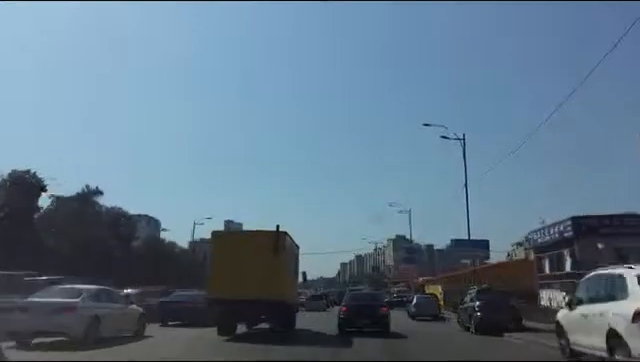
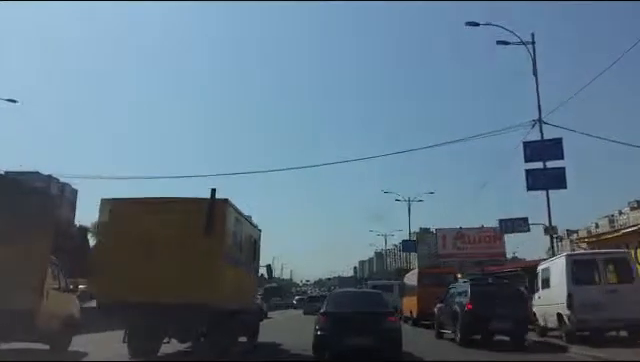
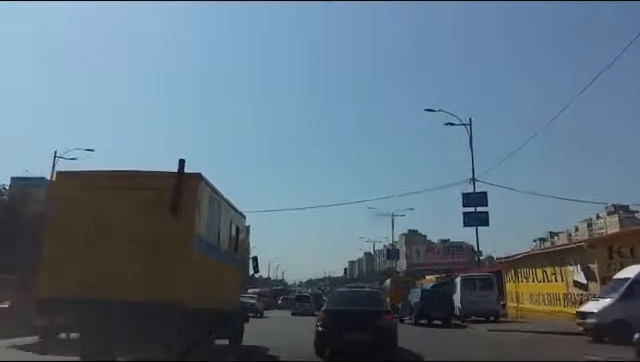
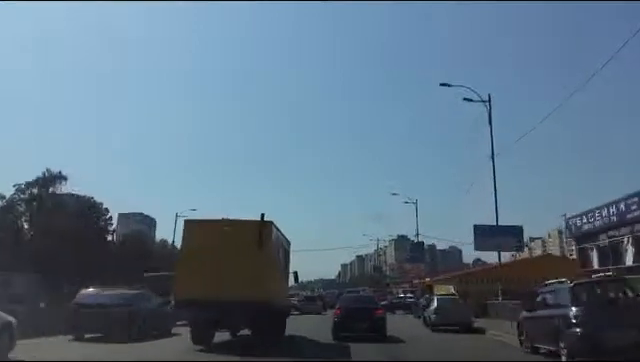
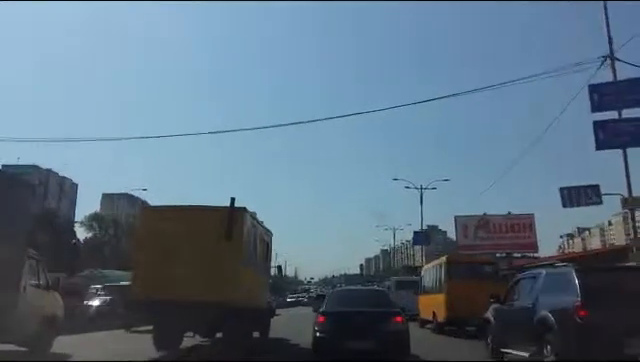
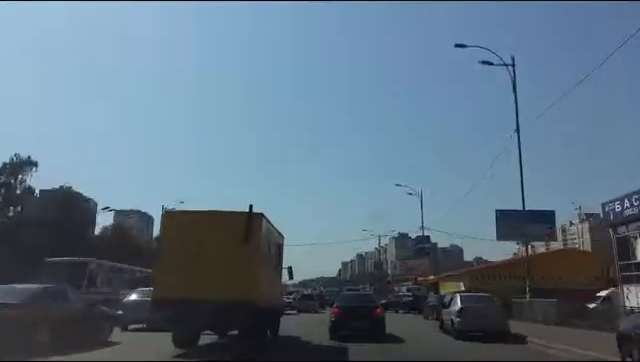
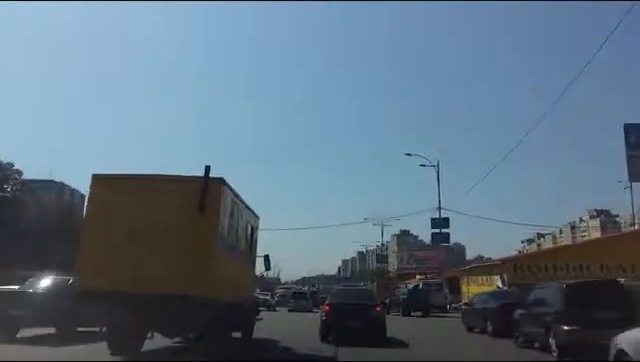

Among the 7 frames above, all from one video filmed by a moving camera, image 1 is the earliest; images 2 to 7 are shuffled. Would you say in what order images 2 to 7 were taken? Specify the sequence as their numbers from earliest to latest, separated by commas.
4, 6, 7, 3, 2, 5
